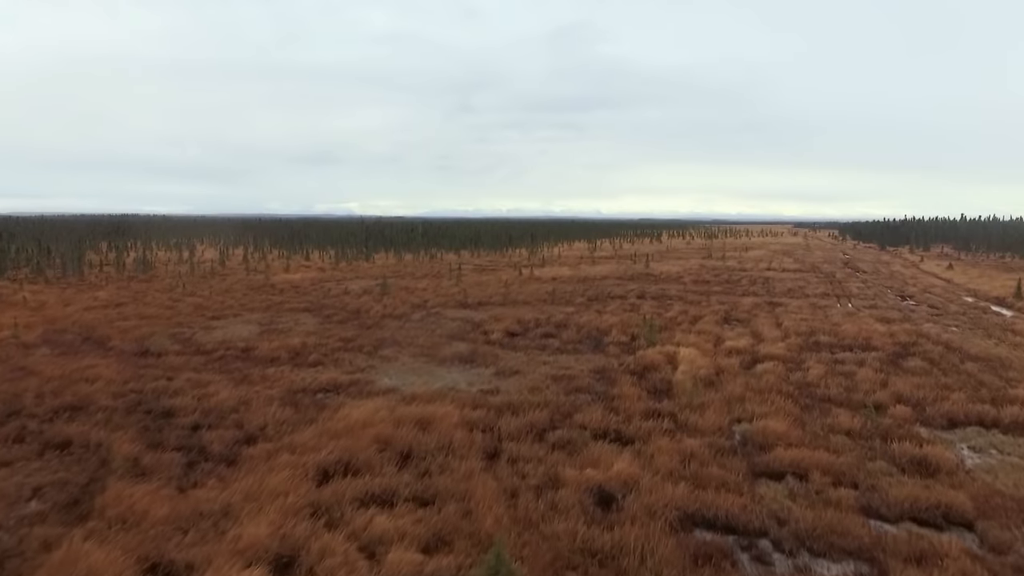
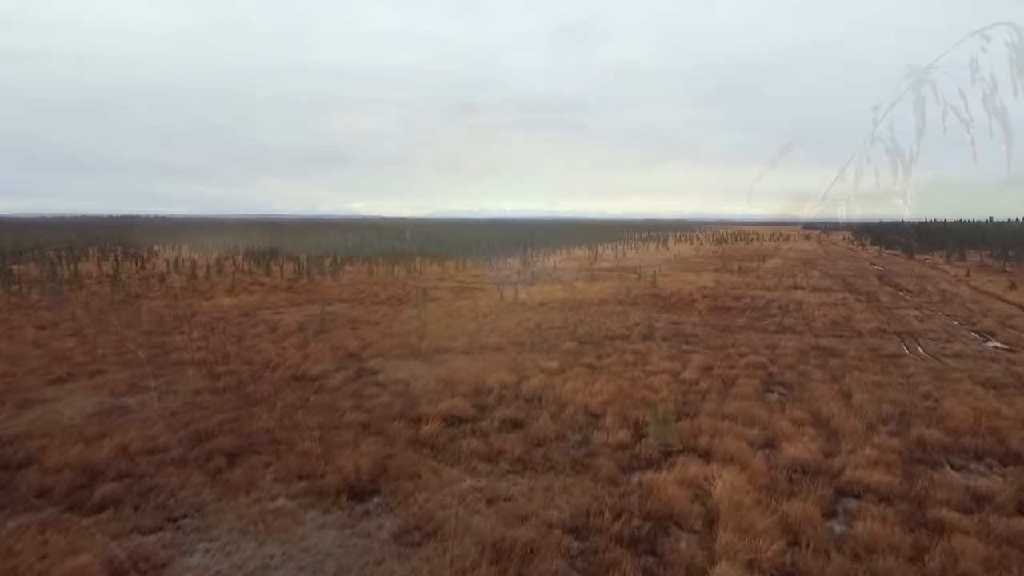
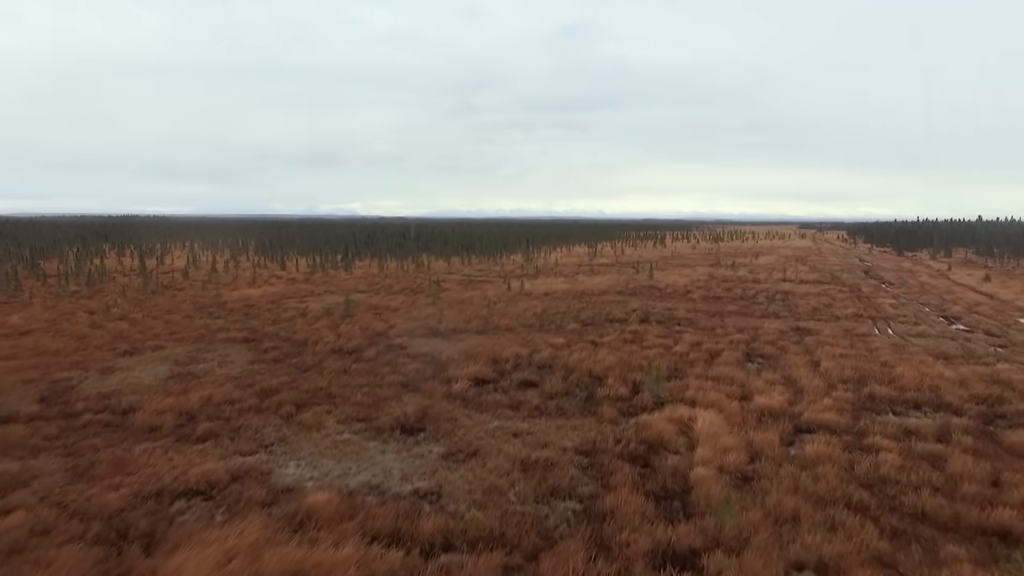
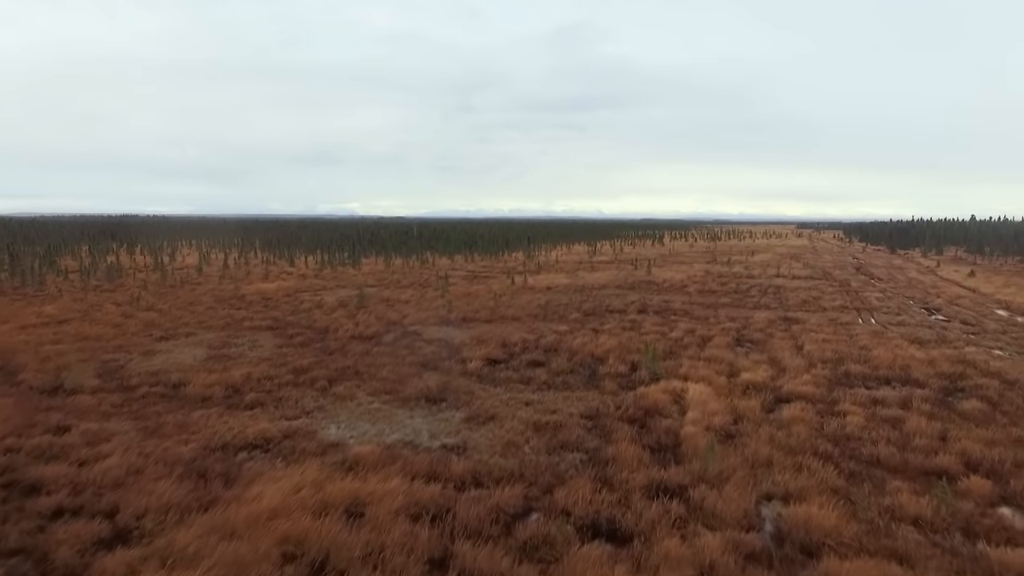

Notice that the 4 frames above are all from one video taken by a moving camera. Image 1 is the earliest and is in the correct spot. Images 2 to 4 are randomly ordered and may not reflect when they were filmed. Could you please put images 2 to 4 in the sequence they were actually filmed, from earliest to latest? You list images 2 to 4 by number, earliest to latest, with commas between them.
4, 3, 2
